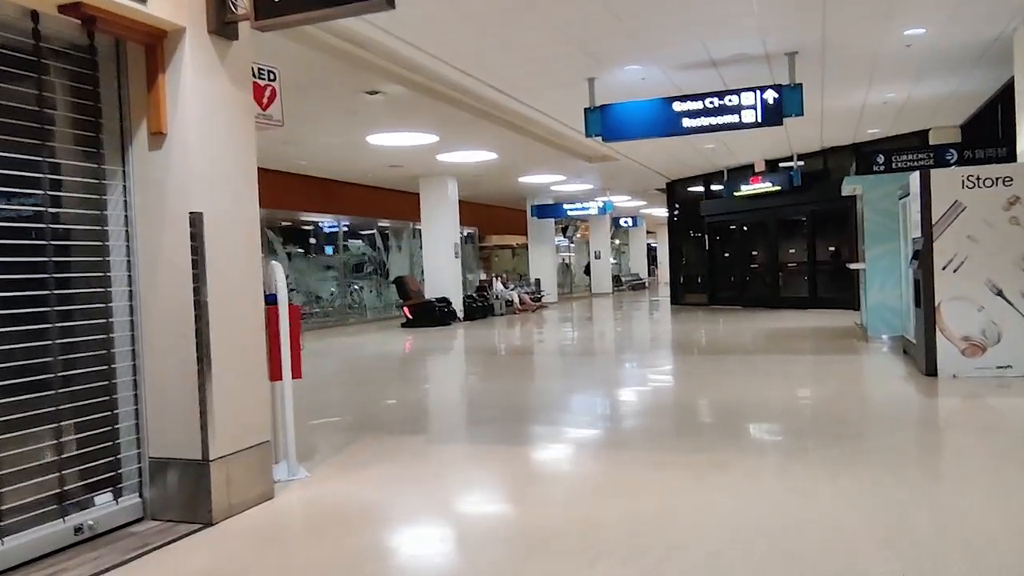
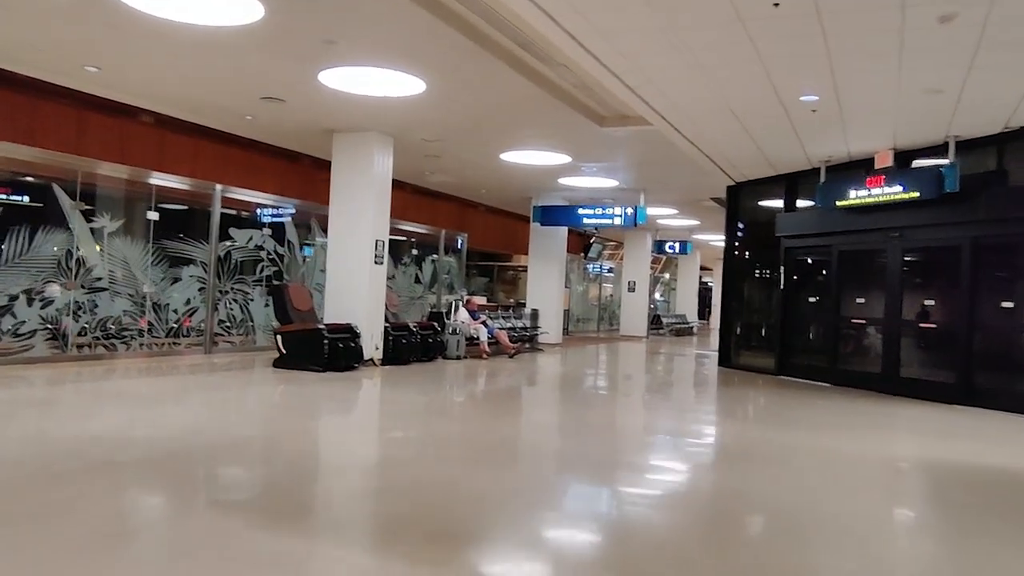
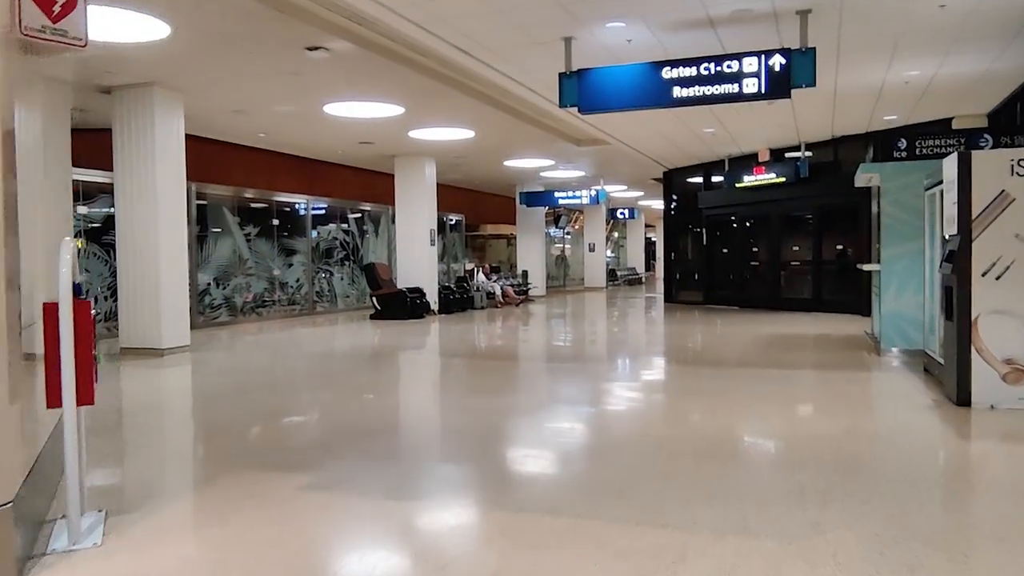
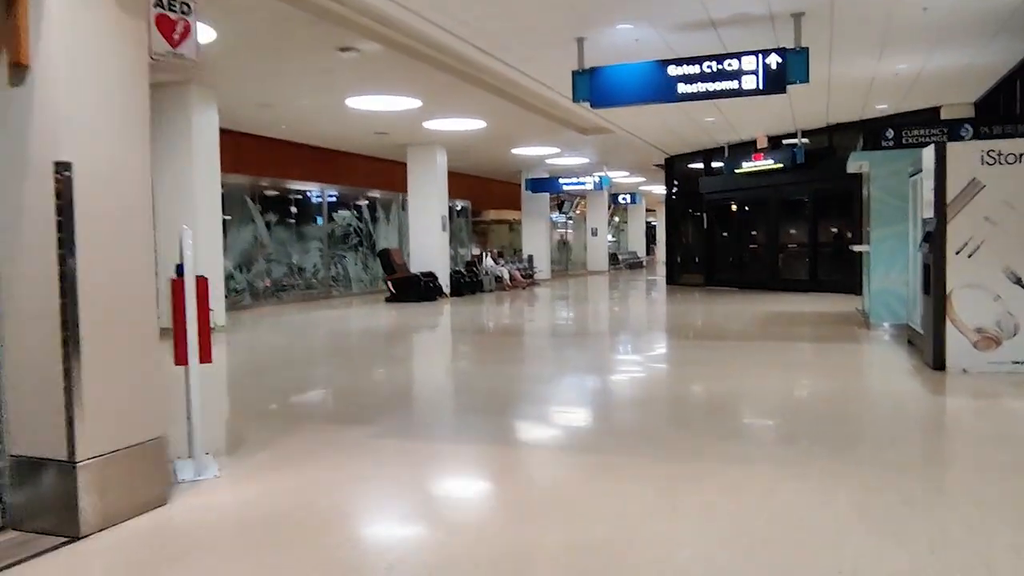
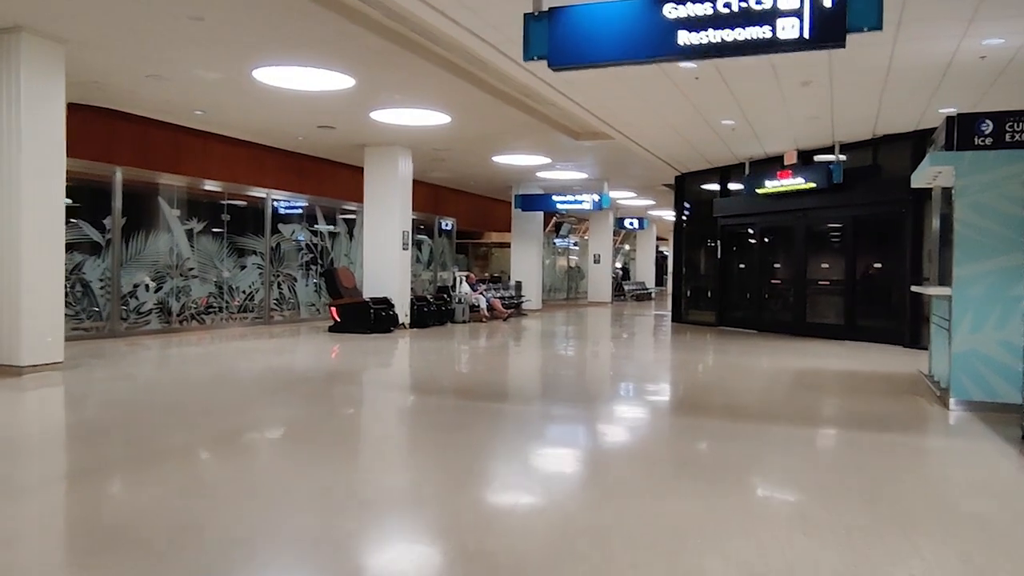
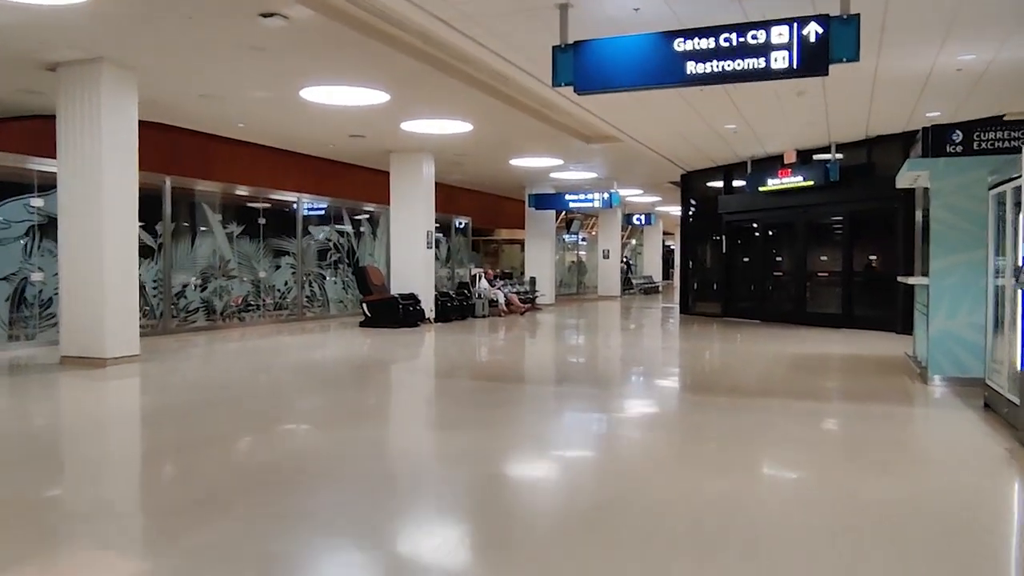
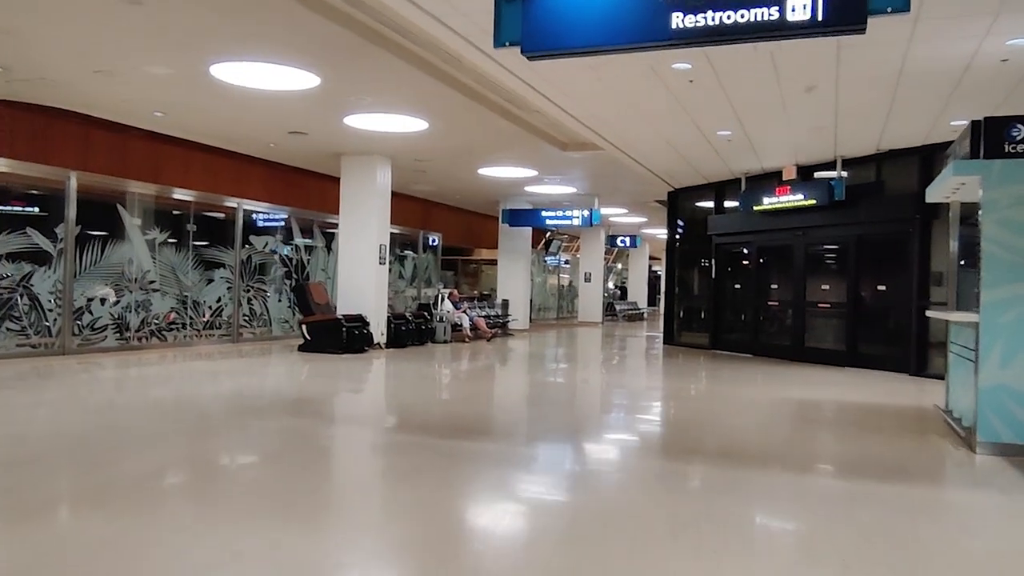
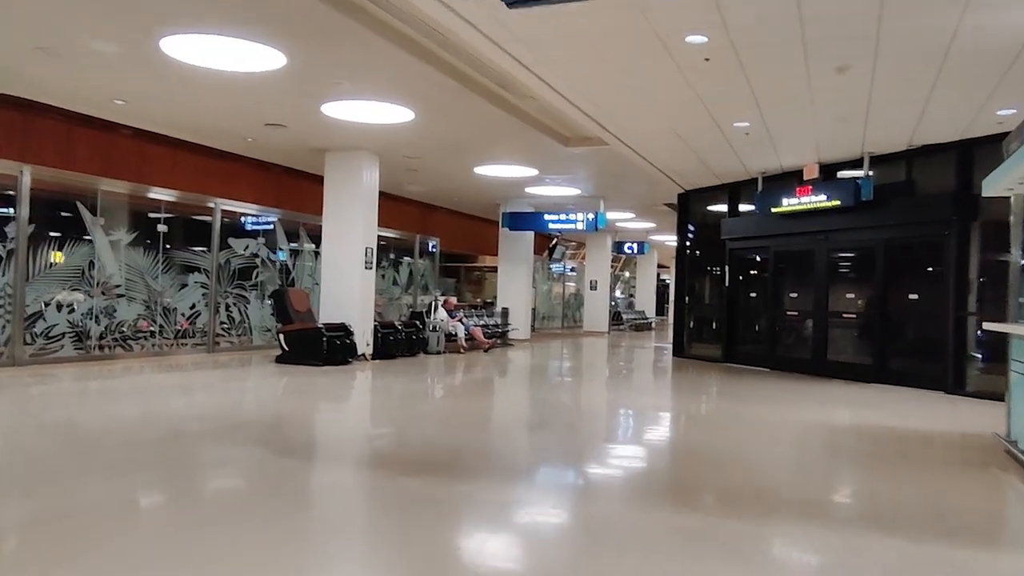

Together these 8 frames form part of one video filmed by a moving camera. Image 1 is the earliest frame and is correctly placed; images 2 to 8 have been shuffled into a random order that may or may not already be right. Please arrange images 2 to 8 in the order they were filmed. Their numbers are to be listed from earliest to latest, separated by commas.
4, 3, 6, 5, 7, 8, 2
